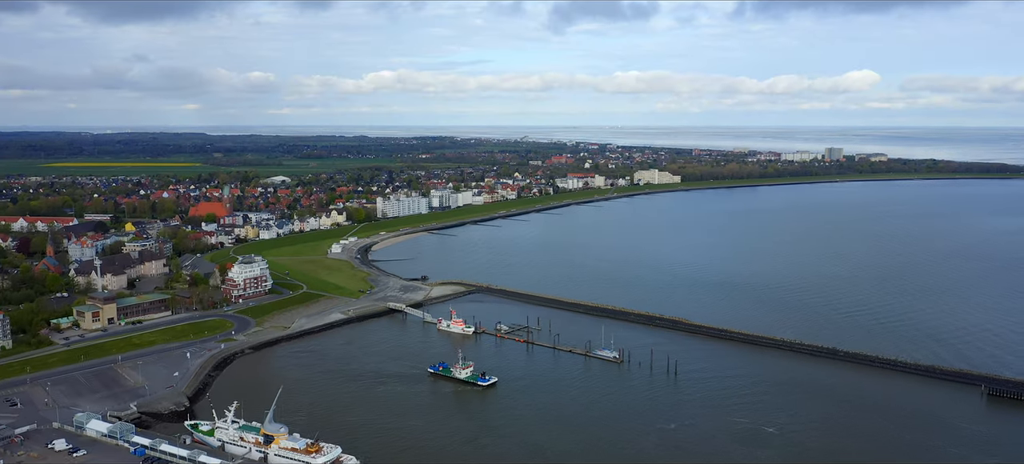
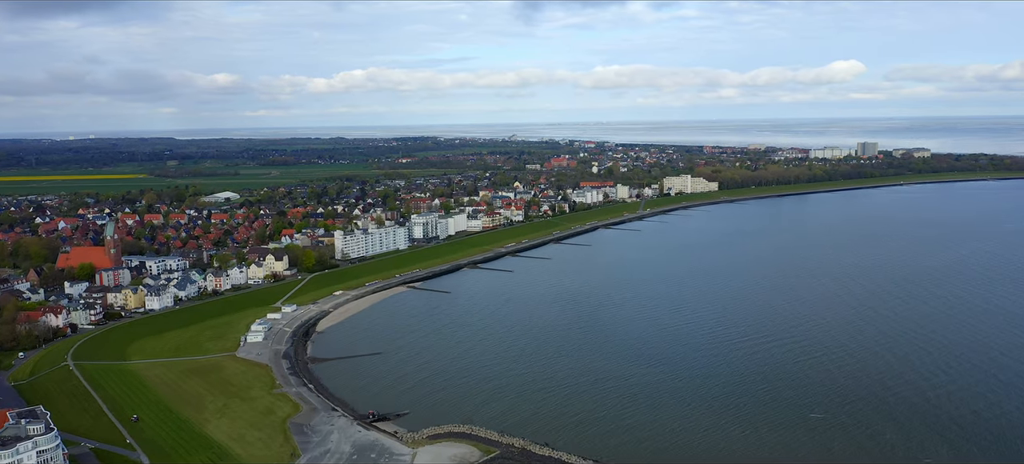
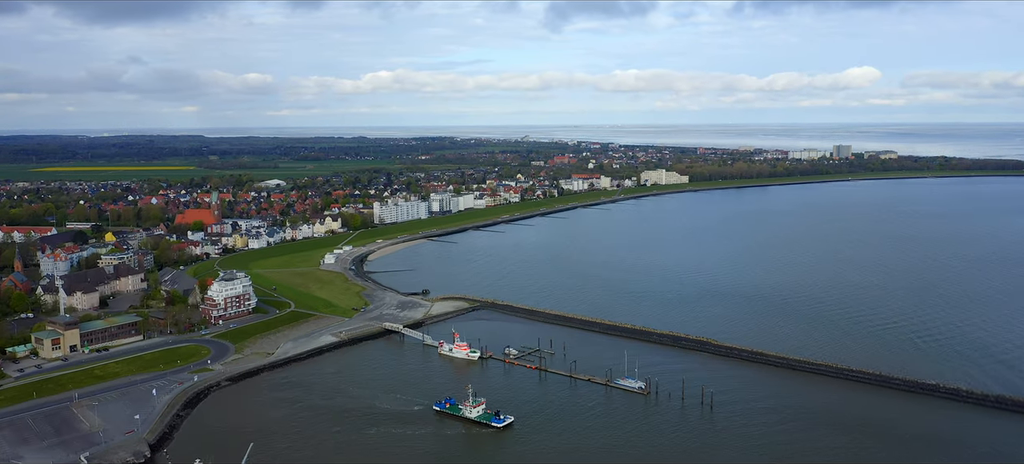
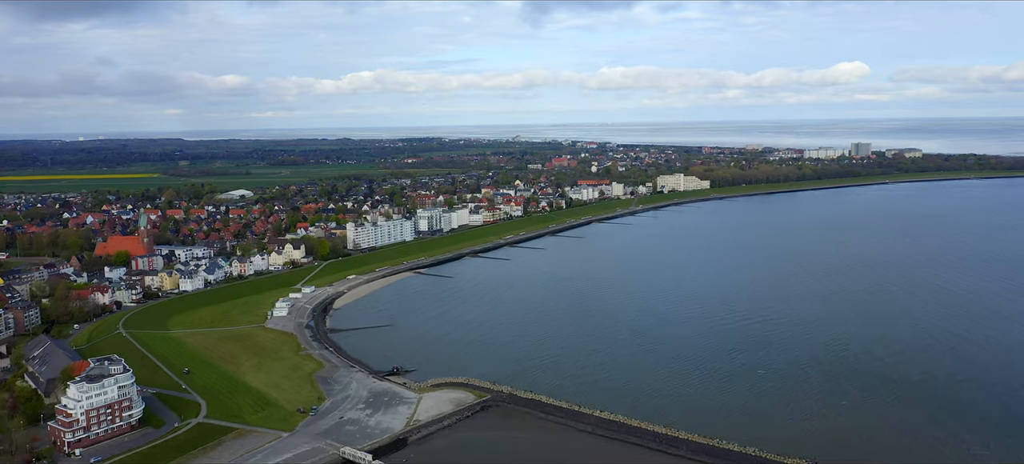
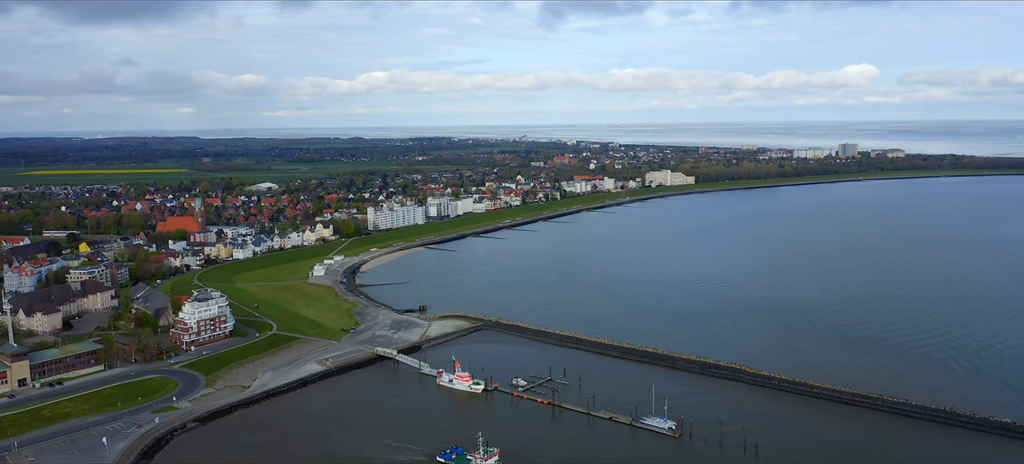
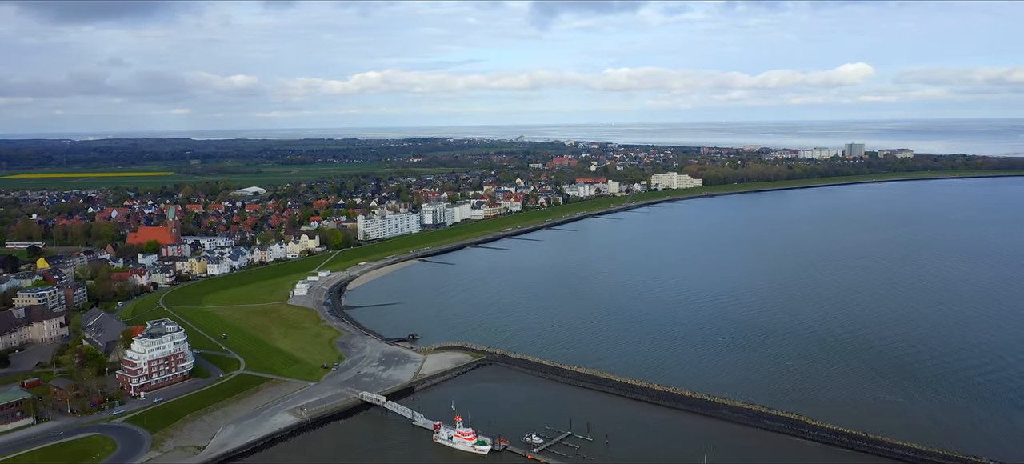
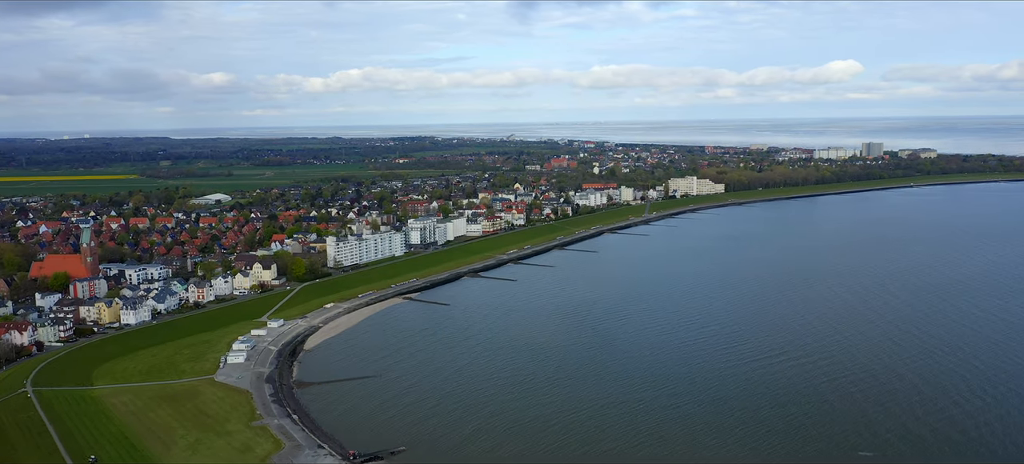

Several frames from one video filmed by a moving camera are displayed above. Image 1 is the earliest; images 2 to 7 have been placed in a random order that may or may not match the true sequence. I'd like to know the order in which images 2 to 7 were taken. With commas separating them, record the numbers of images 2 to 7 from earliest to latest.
3, 5, 6, 4, 2, 7
